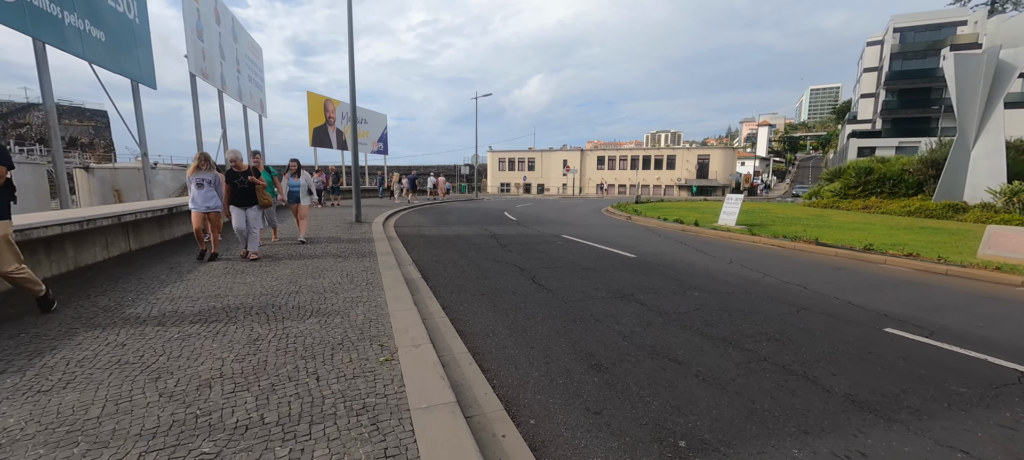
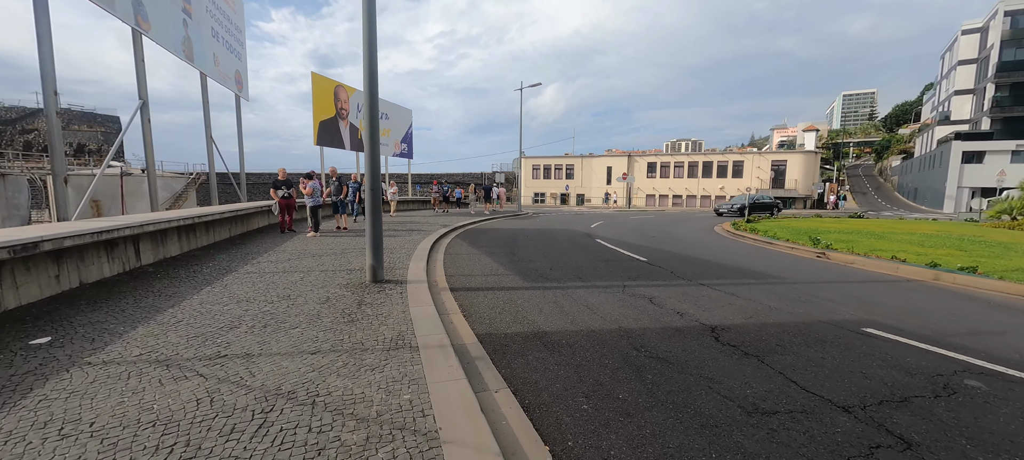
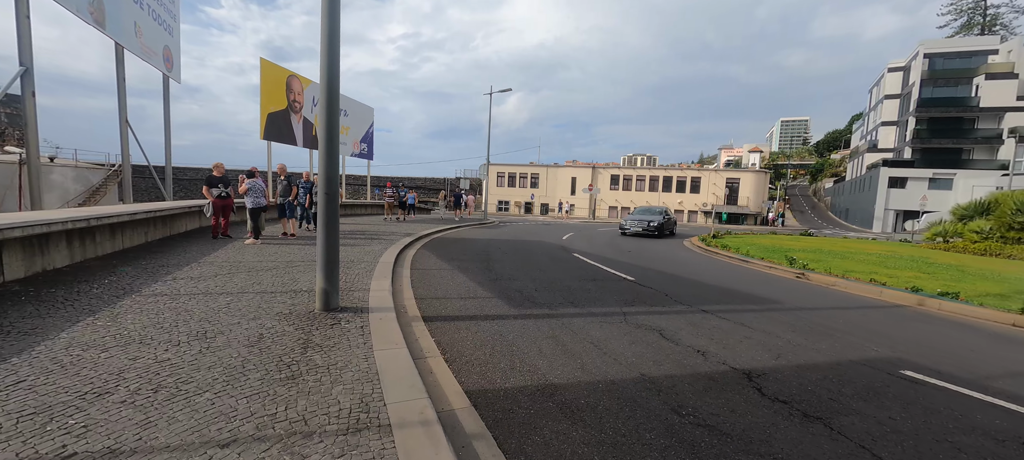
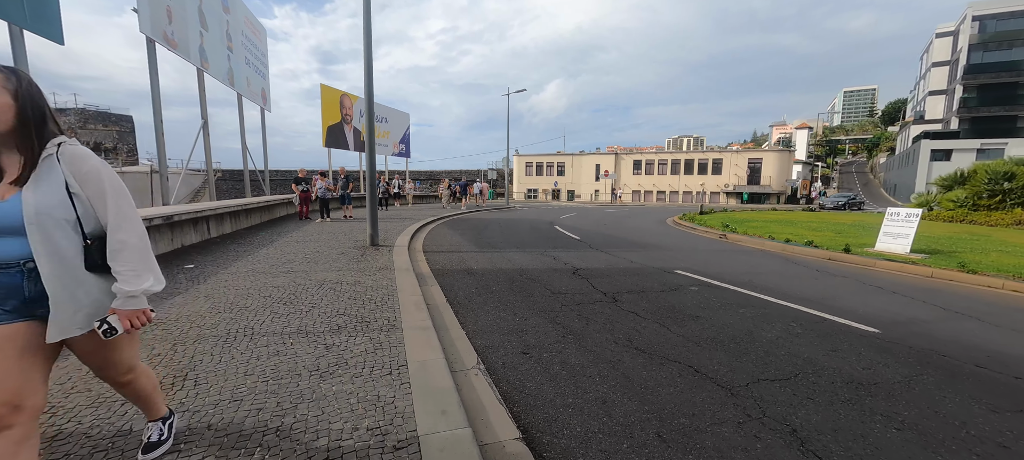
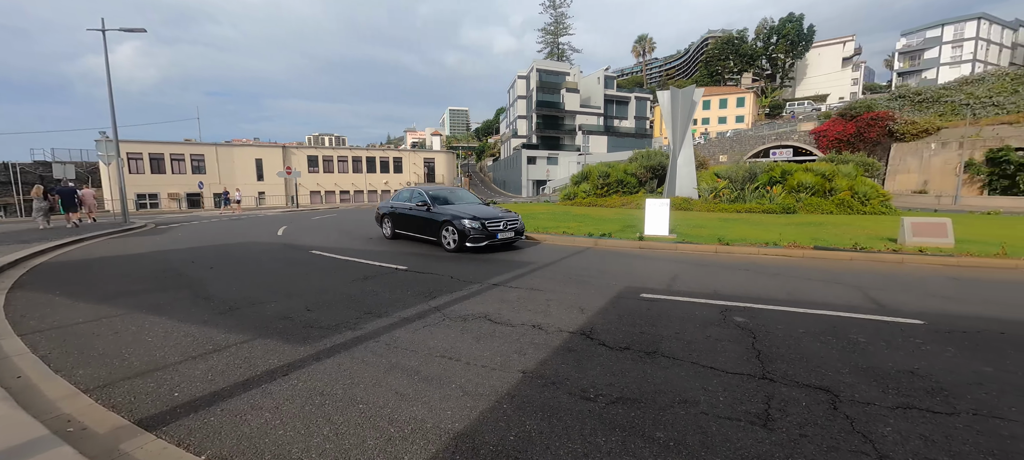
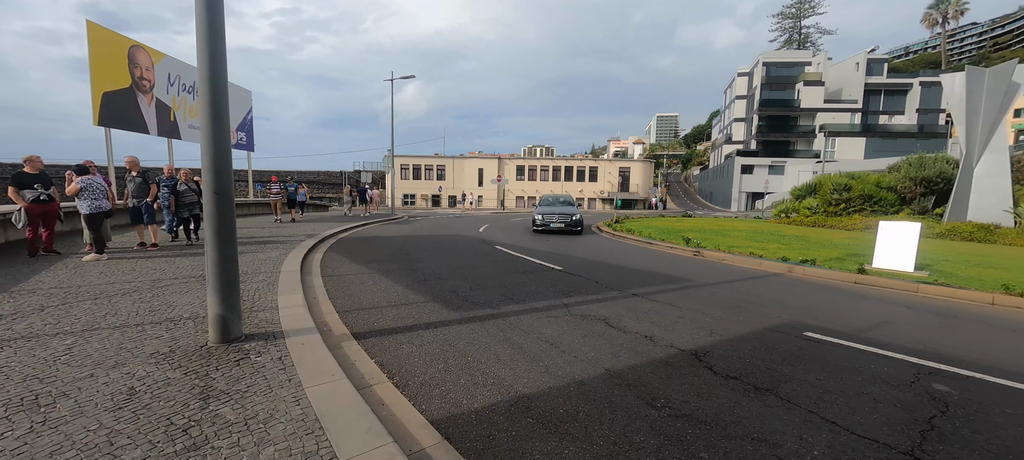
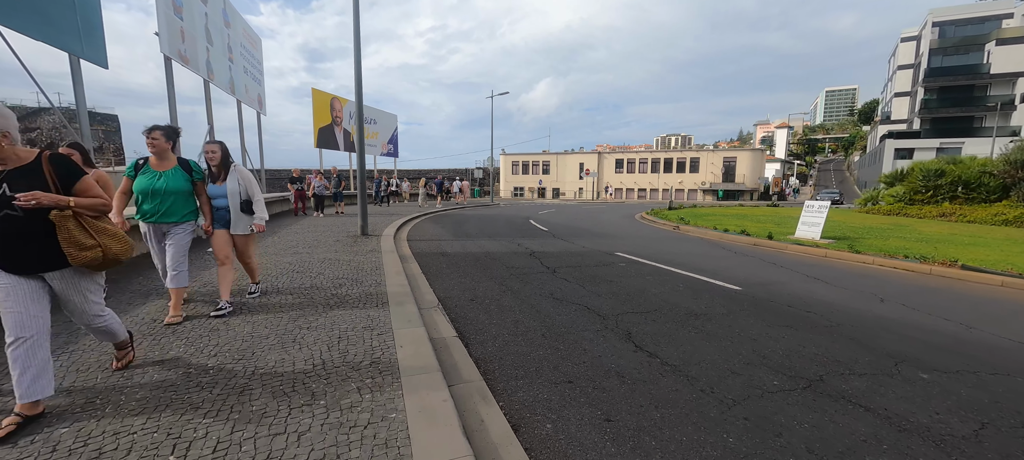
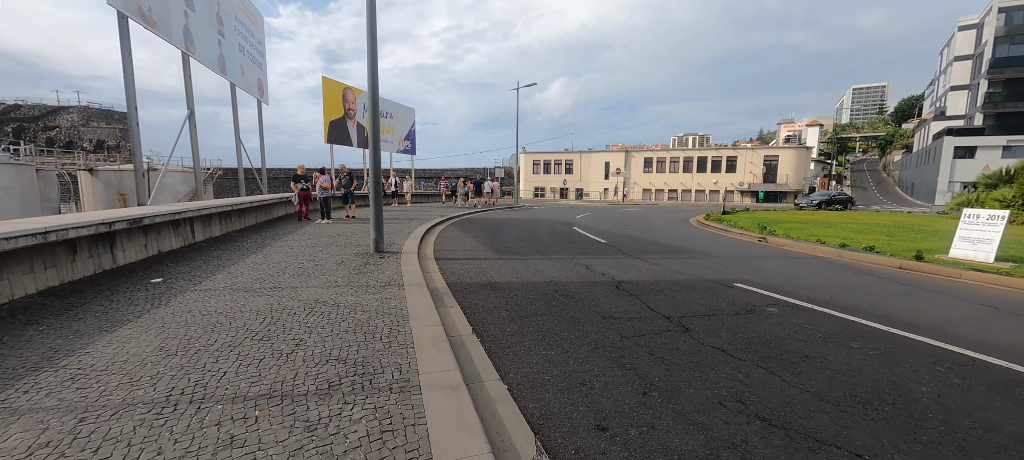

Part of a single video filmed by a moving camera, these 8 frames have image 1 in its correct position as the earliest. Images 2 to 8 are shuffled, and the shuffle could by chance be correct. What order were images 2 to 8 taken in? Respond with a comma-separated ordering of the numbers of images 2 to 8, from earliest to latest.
7, 4, 8, 2, 3, 6, 5
